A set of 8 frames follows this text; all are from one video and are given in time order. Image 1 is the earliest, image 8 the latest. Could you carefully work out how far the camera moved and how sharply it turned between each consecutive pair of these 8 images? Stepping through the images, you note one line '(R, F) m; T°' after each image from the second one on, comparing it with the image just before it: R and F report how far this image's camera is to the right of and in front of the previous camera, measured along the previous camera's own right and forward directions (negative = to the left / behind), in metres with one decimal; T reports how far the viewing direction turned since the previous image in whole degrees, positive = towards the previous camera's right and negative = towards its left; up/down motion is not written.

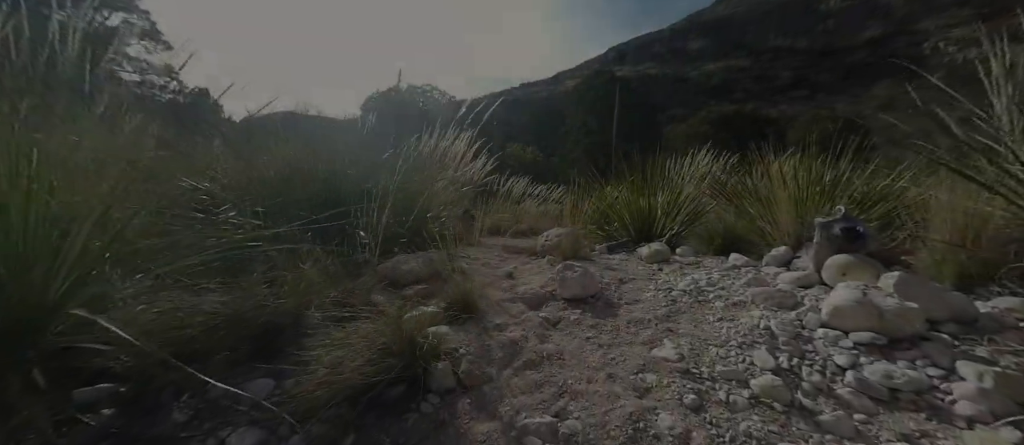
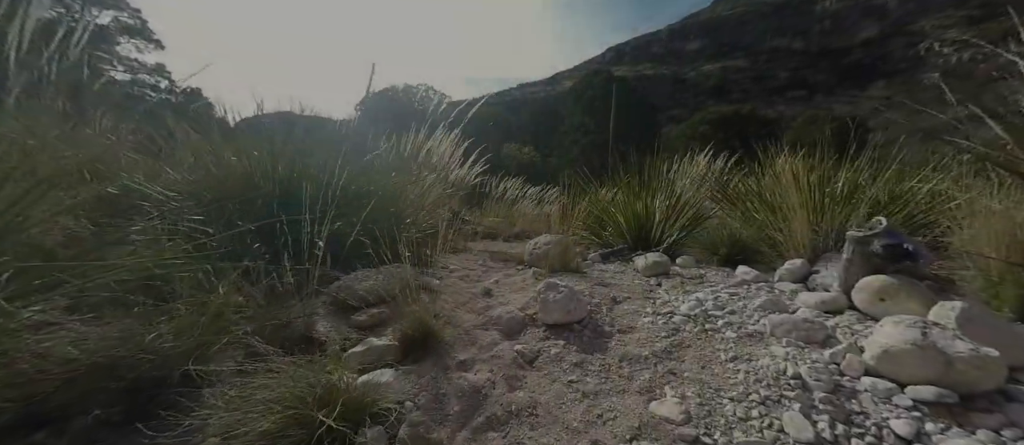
(+0.1, +0.3) m; 0°
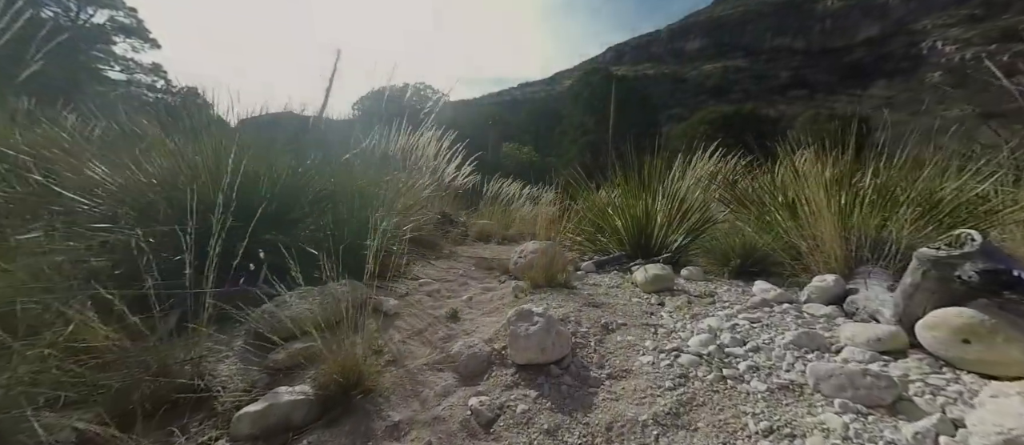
(+0.1, +0.3) m; 0°
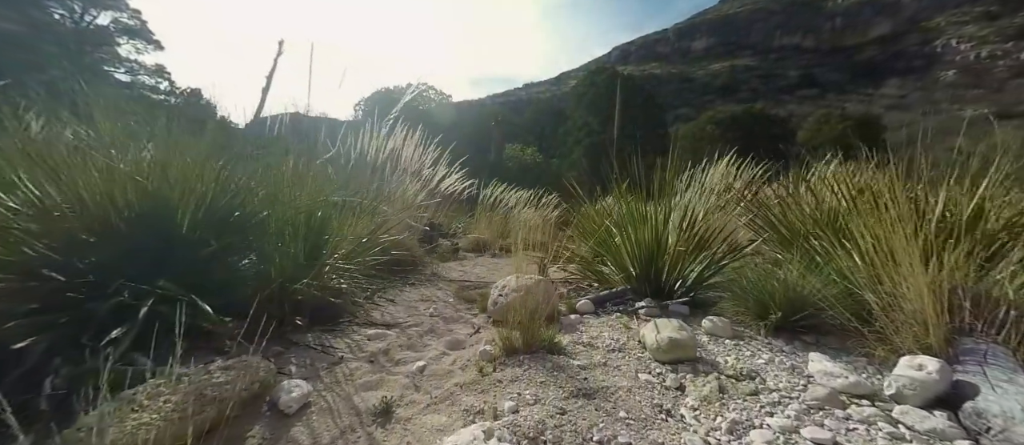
(+0.1, +0.5) m; -1°
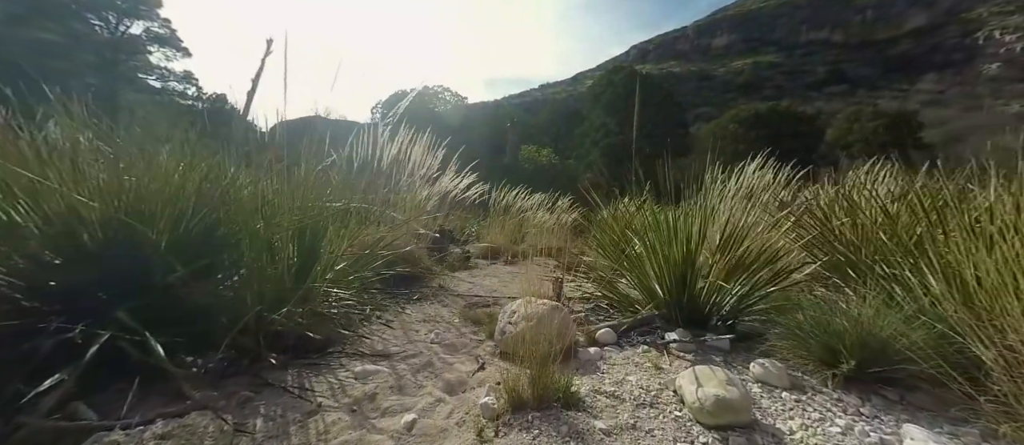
(0.0, +0.2) m; -2°
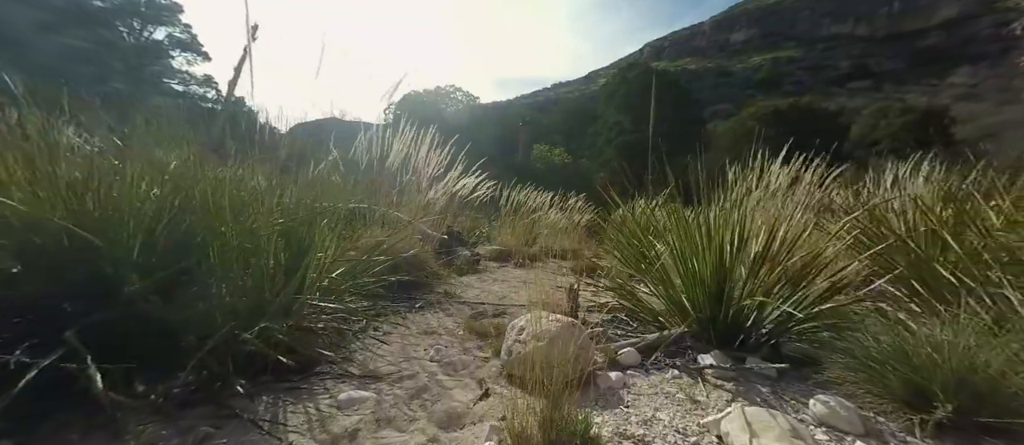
(0.0, +0.2) m; -2°
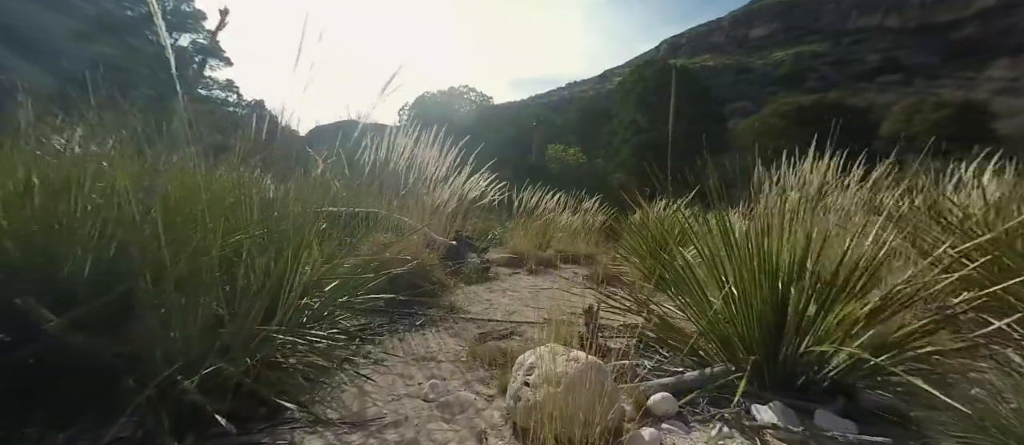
(0.0, +0.3) m; -2°
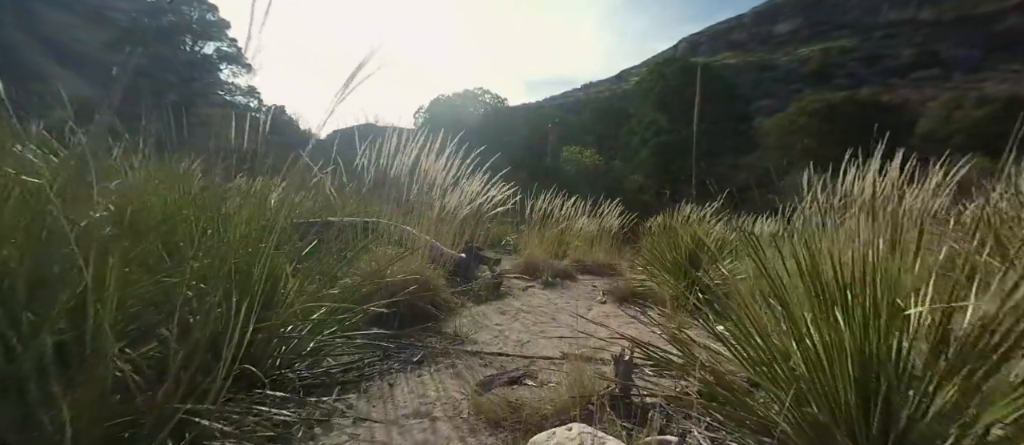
(0.0, +0.3) m; -2°
